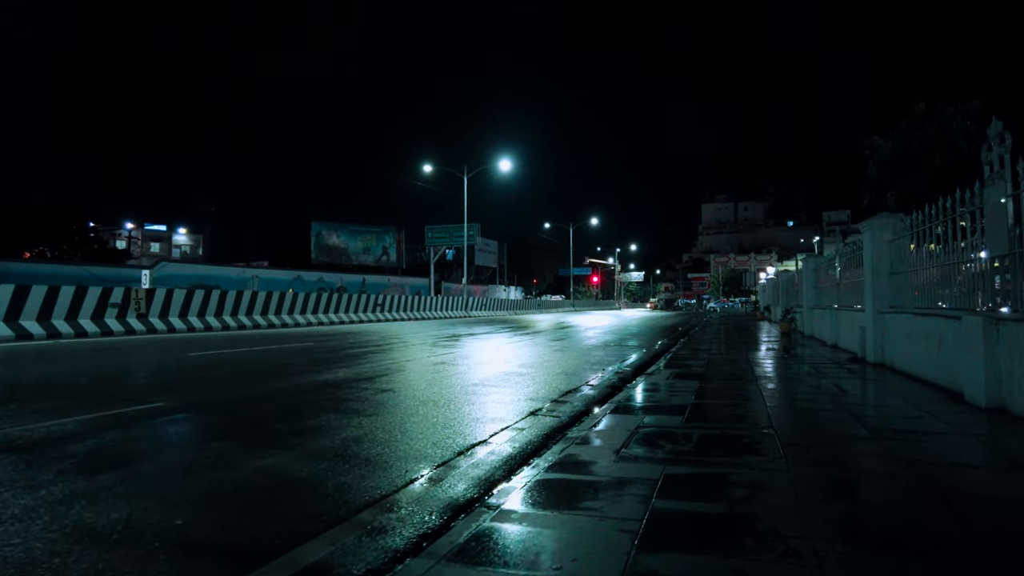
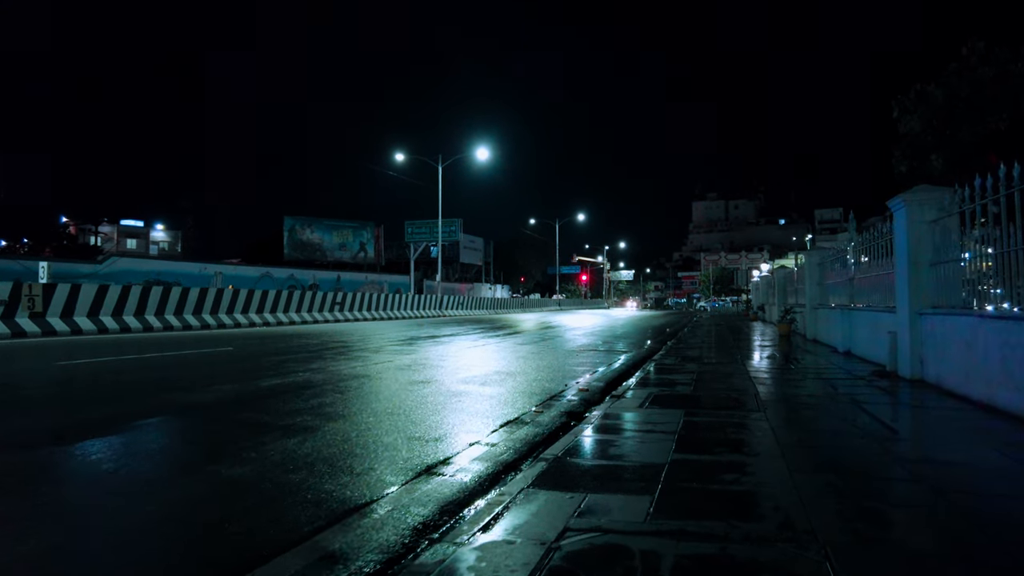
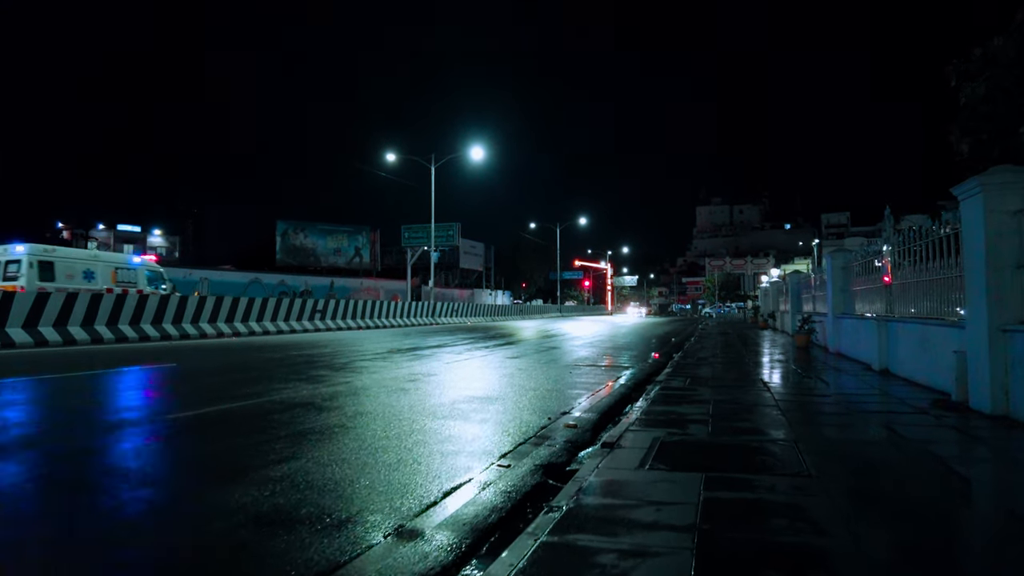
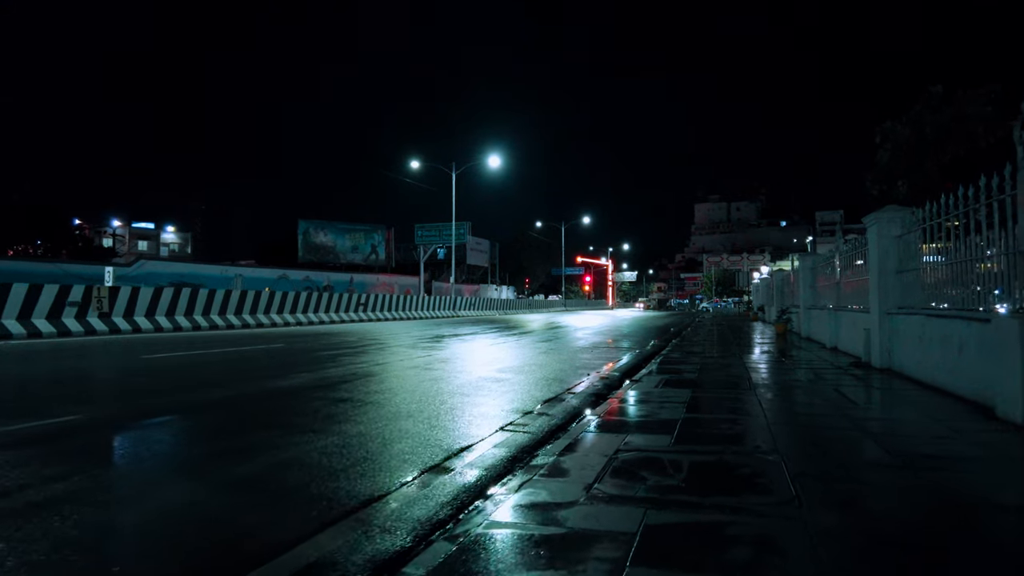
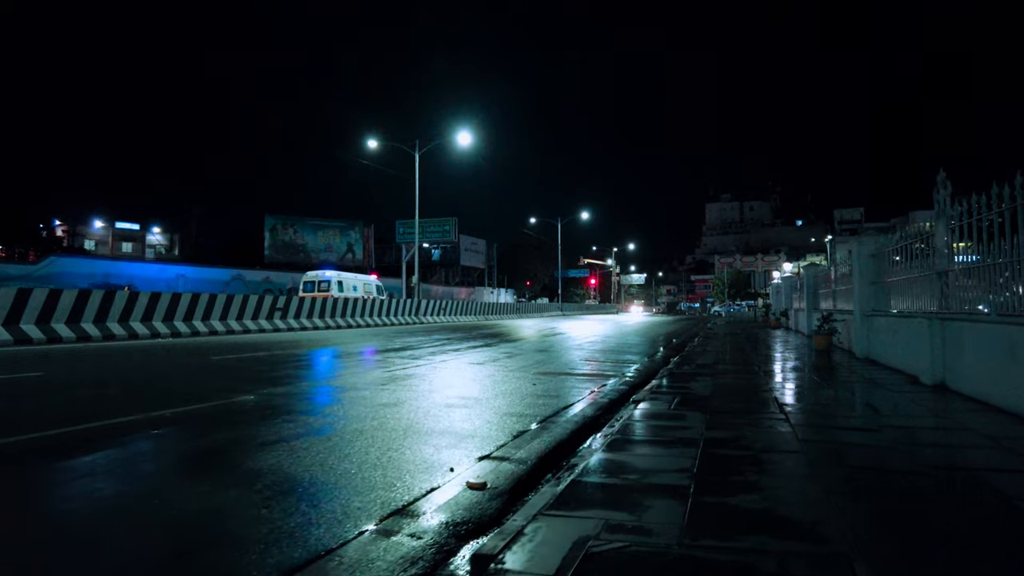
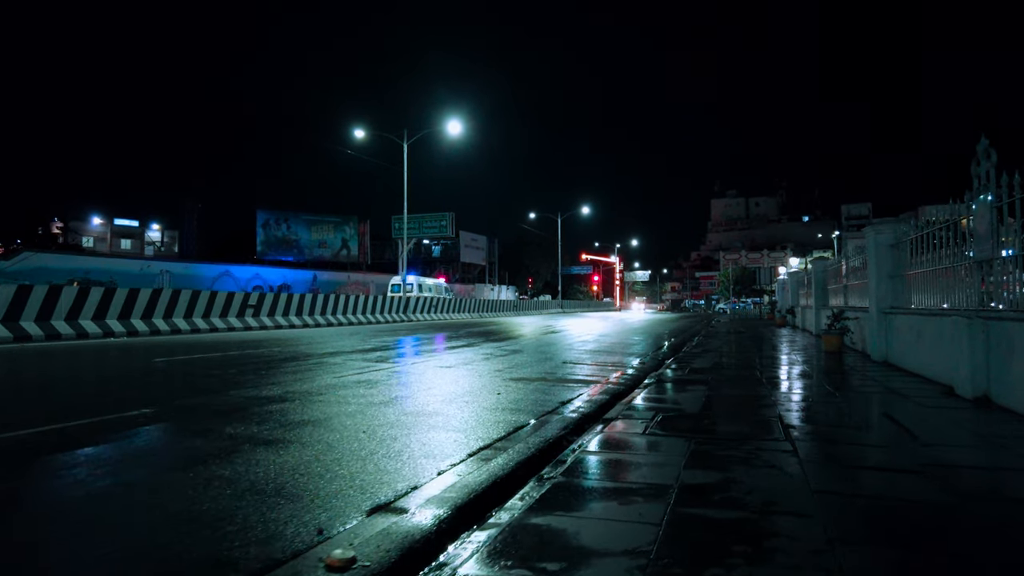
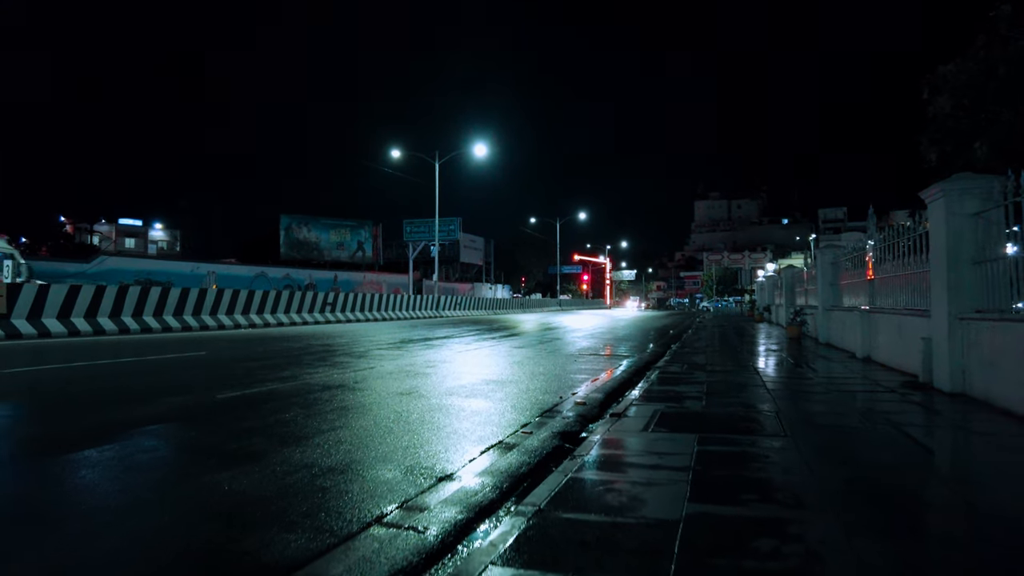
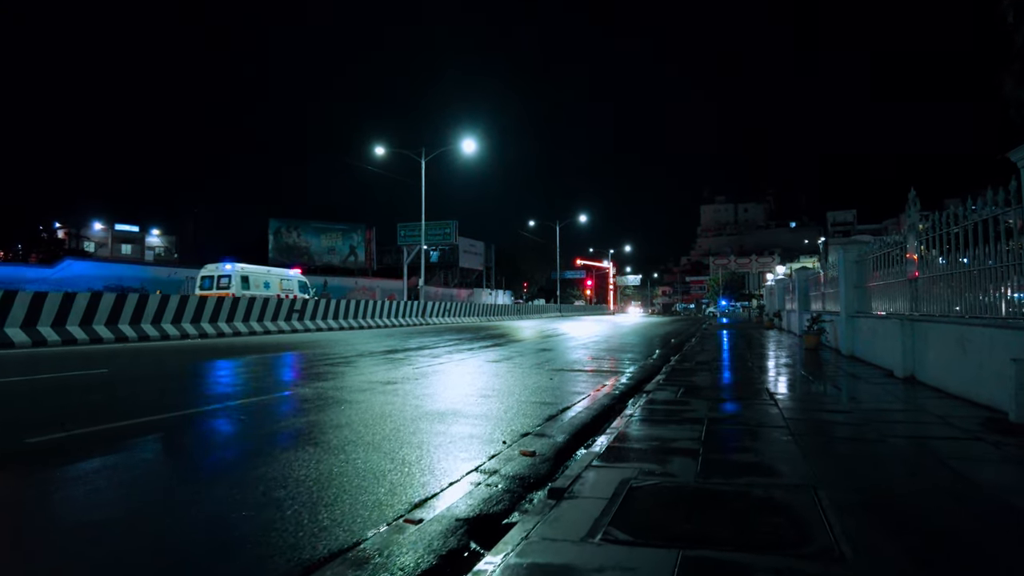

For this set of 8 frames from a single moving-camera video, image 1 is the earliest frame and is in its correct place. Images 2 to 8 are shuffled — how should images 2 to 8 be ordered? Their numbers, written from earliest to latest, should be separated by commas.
4, 2, 7, 3, 8, 5, 6
